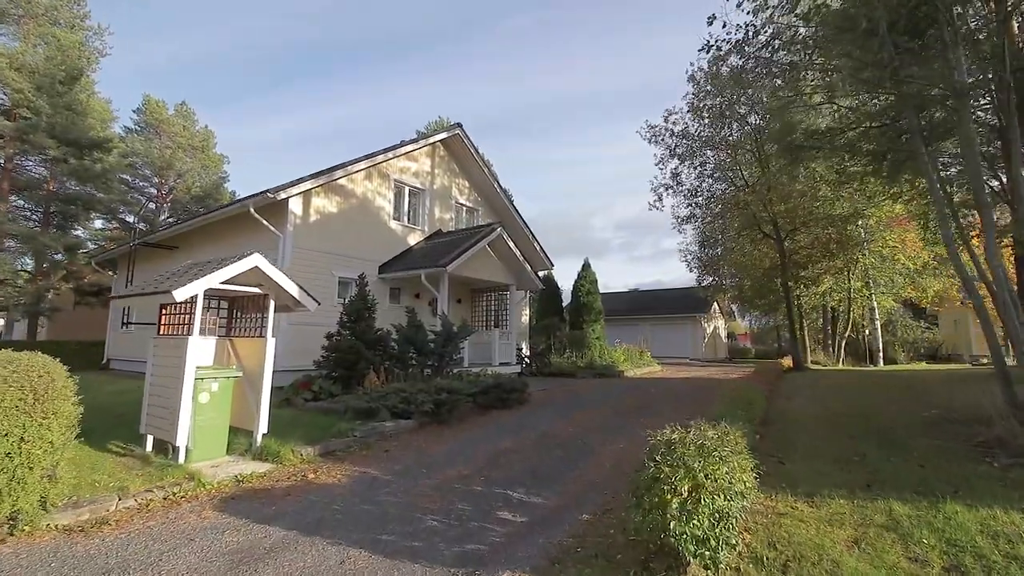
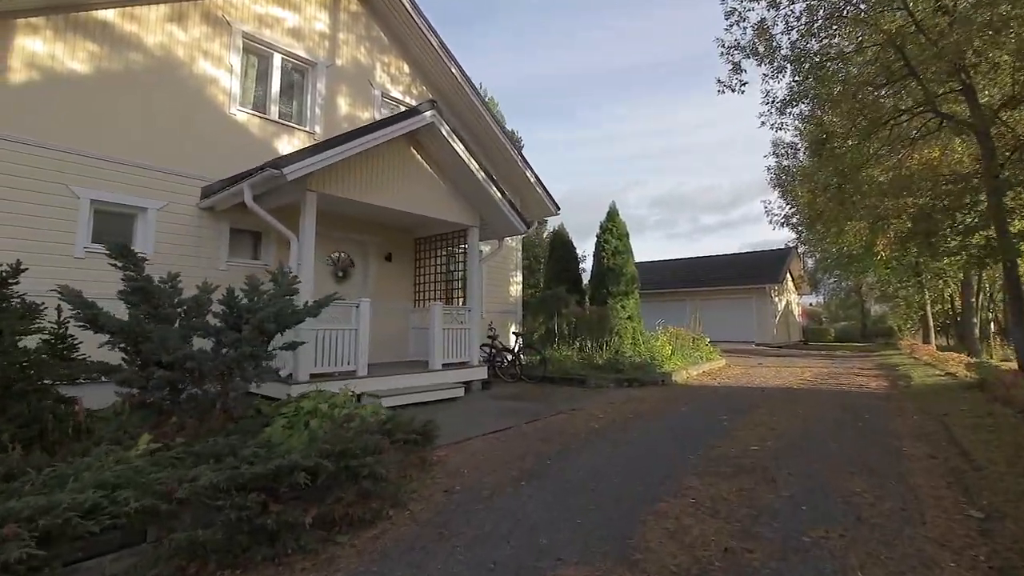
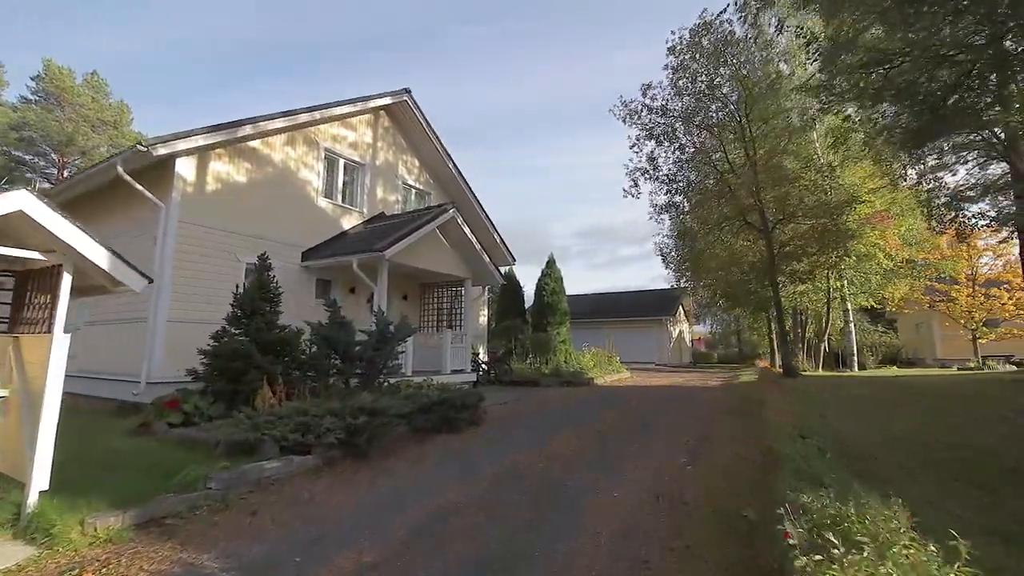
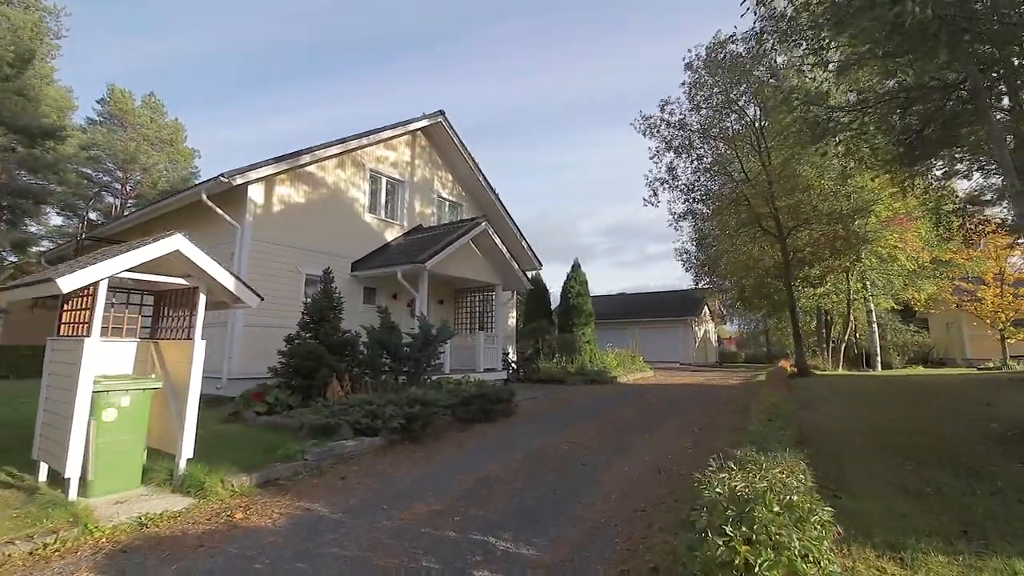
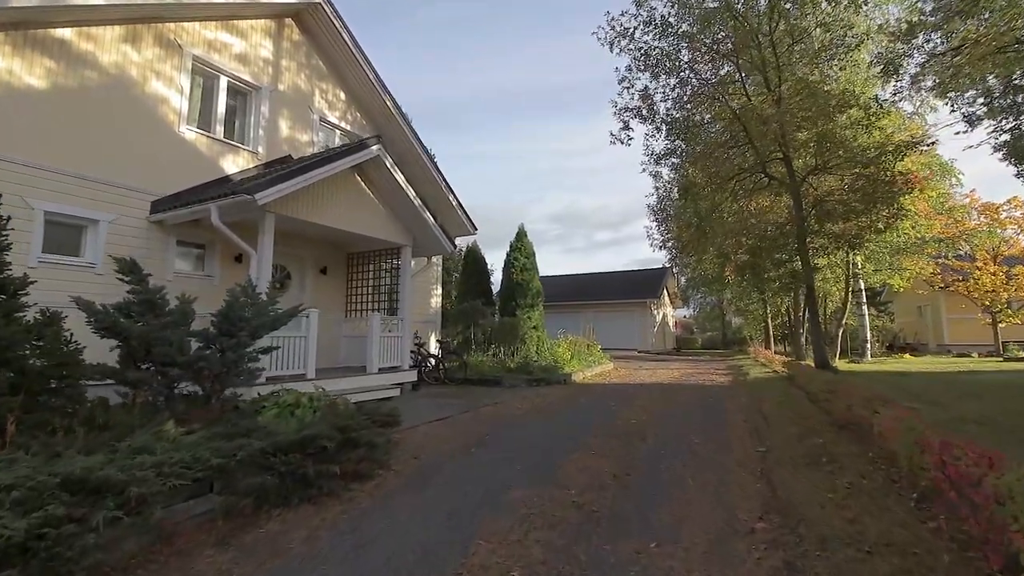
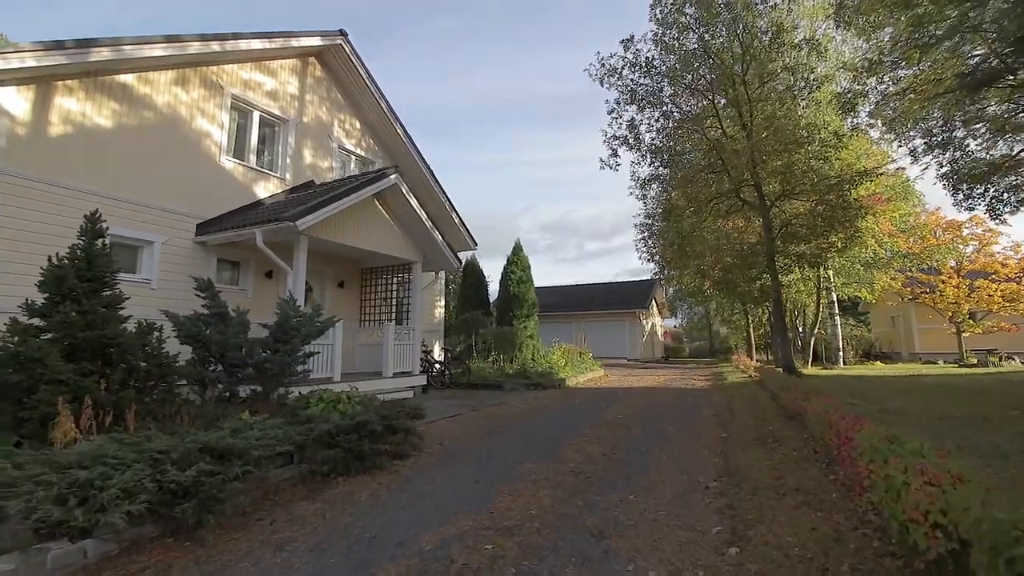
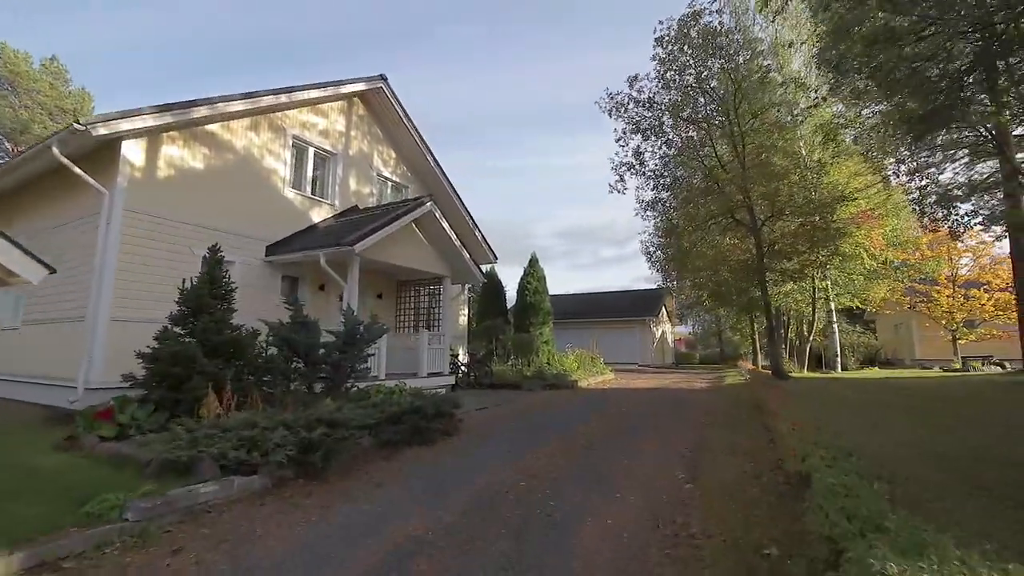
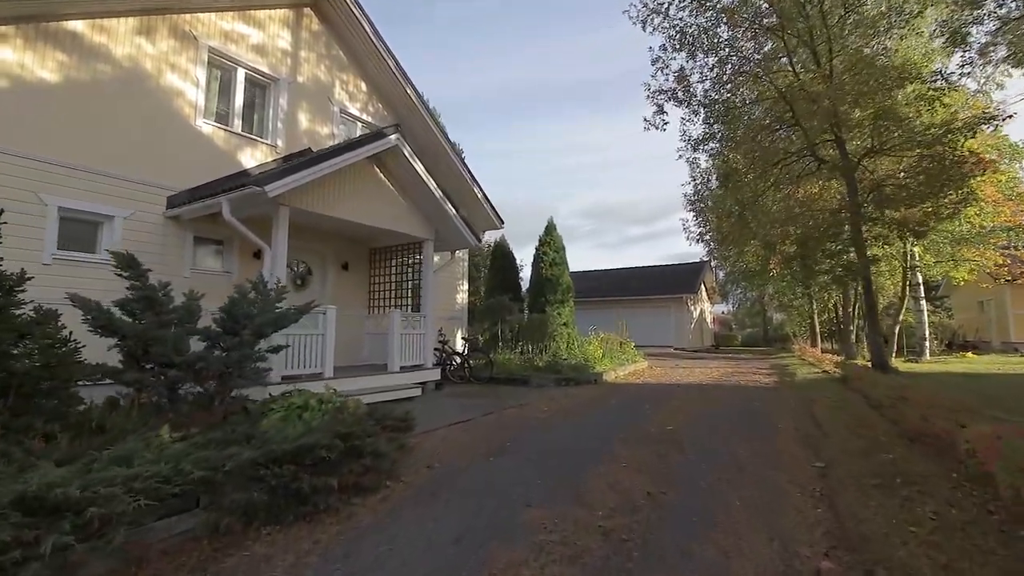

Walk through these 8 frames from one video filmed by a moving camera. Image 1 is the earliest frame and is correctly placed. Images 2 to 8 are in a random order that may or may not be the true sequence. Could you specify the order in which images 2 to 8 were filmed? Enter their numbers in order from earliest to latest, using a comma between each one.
4, 3, 7, 6, 5, 8, 2
